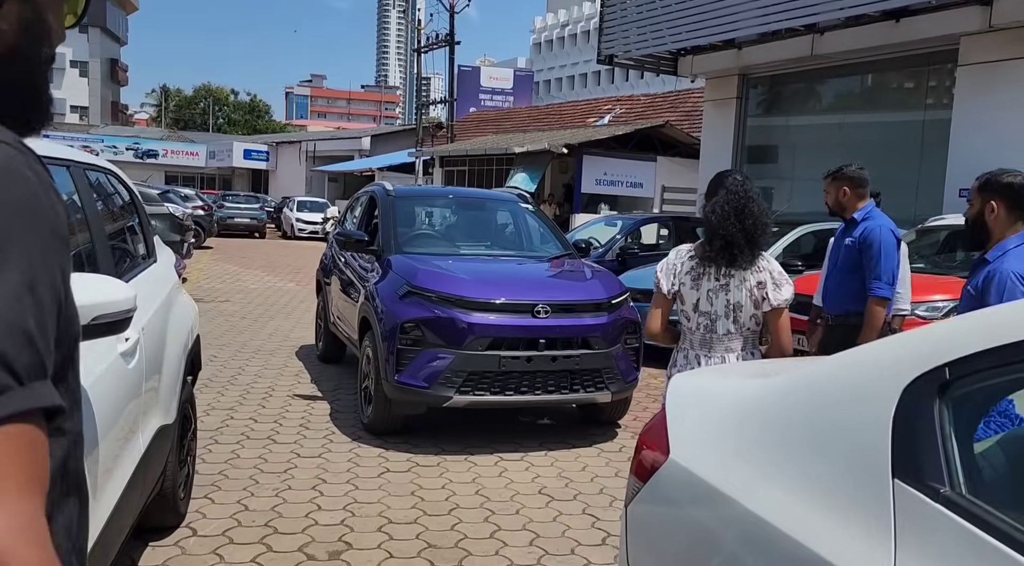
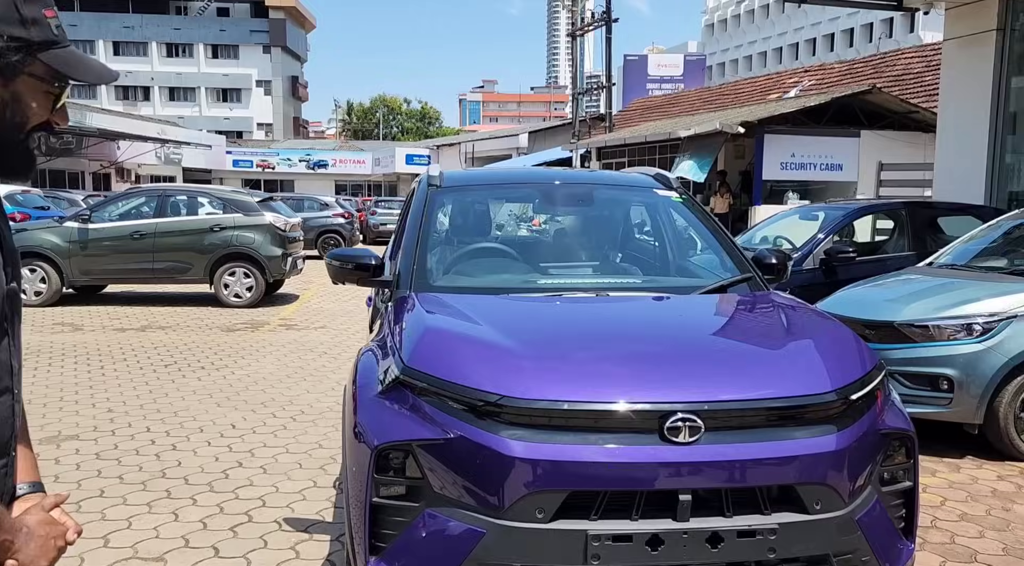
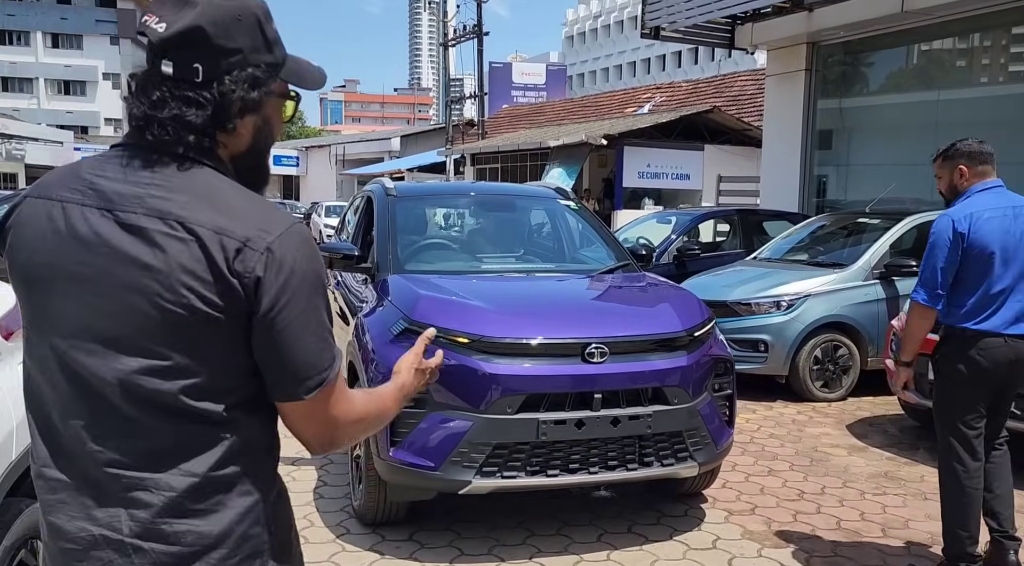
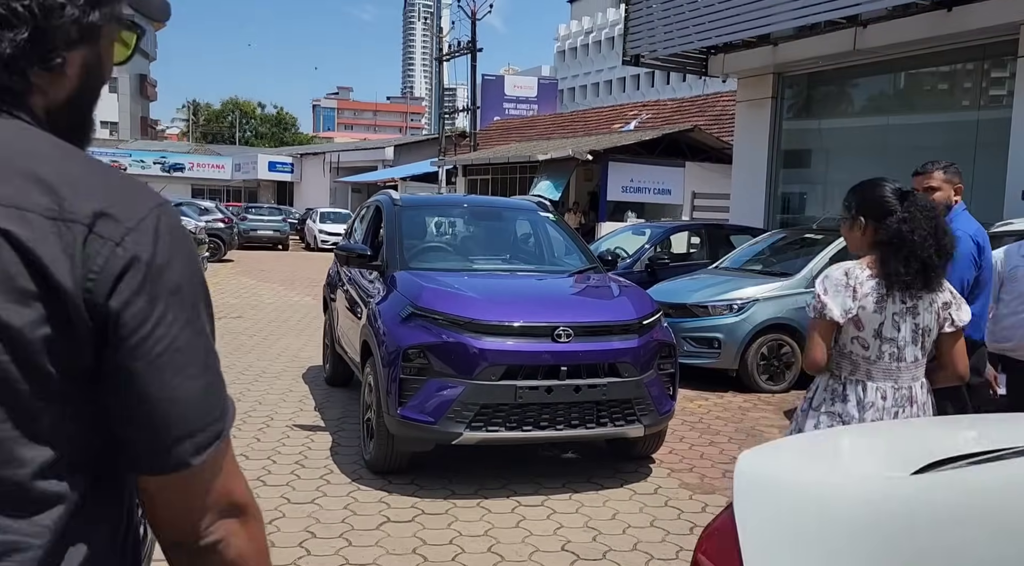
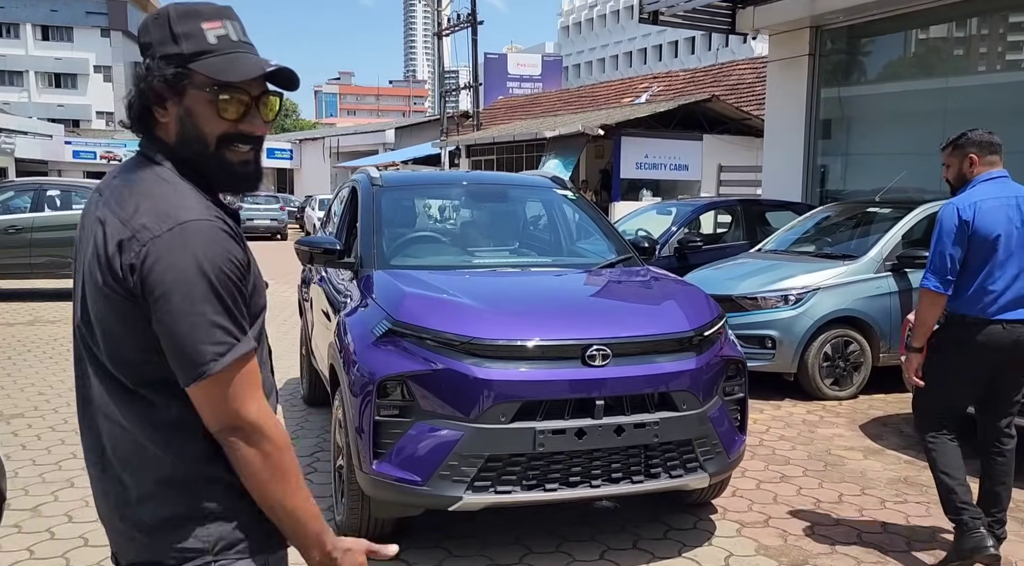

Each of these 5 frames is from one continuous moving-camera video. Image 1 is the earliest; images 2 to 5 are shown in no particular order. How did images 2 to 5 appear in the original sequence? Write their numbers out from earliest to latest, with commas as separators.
4, 3, 5, 2
